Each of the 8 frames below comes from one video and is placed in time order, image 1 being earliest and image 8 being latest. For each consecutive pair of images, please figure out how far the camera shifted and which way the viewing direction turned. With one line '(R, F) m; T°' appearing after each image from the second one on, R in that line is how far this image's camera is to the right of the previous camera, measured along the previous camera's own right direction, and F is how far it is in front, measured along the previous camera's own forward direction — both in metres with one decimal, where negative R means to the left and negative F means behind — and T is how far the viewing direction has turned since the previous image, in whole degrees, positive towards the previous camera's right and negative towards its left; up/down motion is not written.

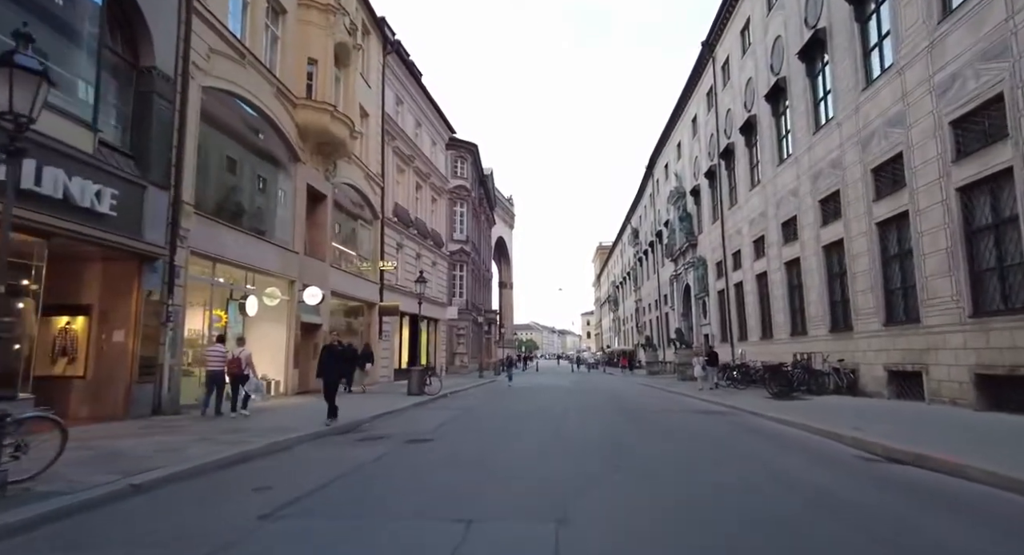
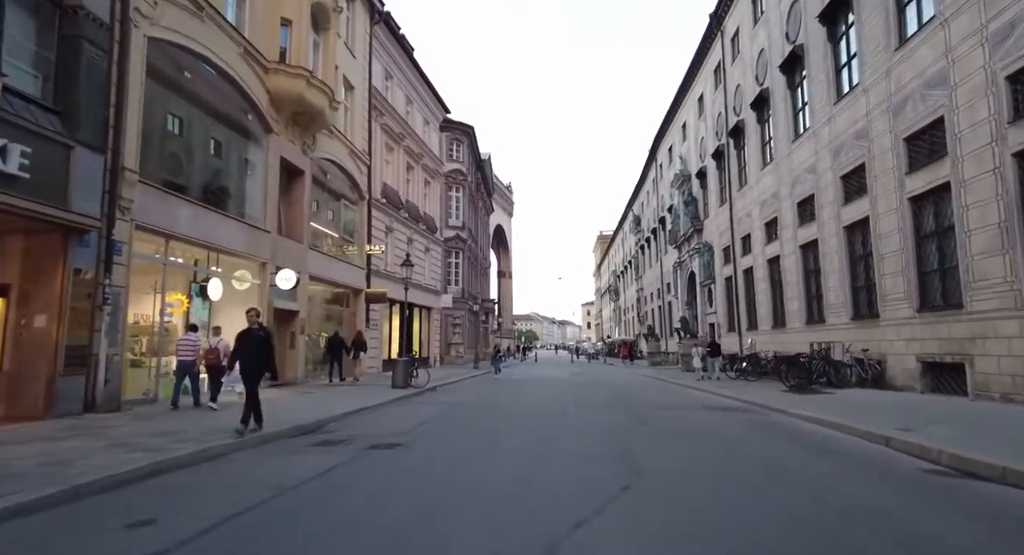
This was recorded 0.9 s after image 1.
(+0.2, +1.5) m; 0°
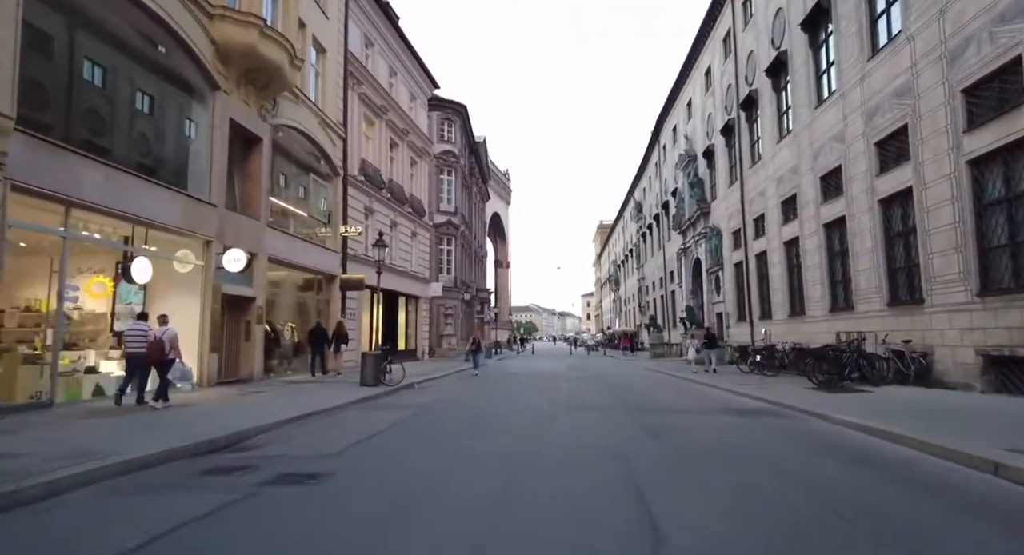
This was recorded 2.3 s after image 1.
(+0.4, +2.2) m; 0°
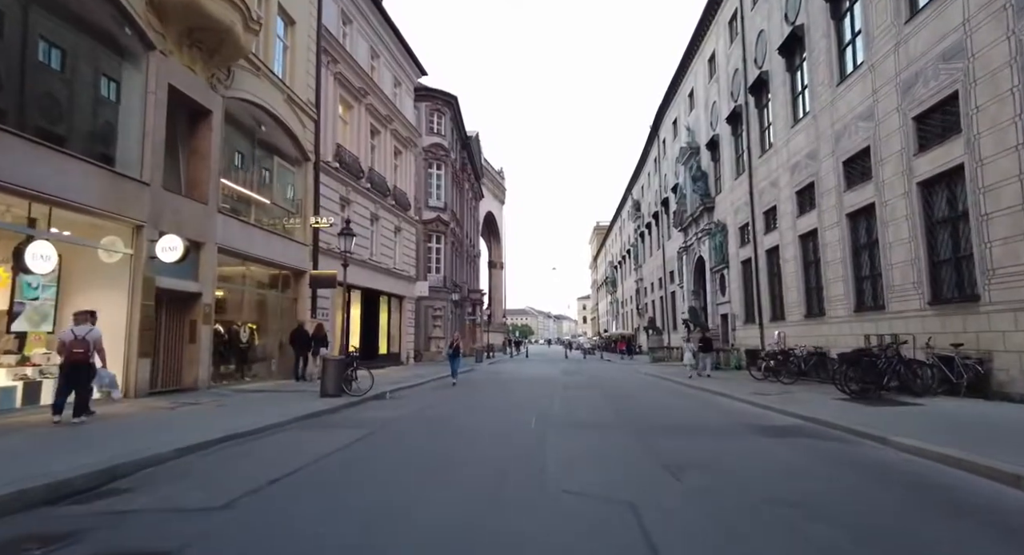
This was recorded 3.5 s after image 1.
(+0.3, +2.0) m; 0°
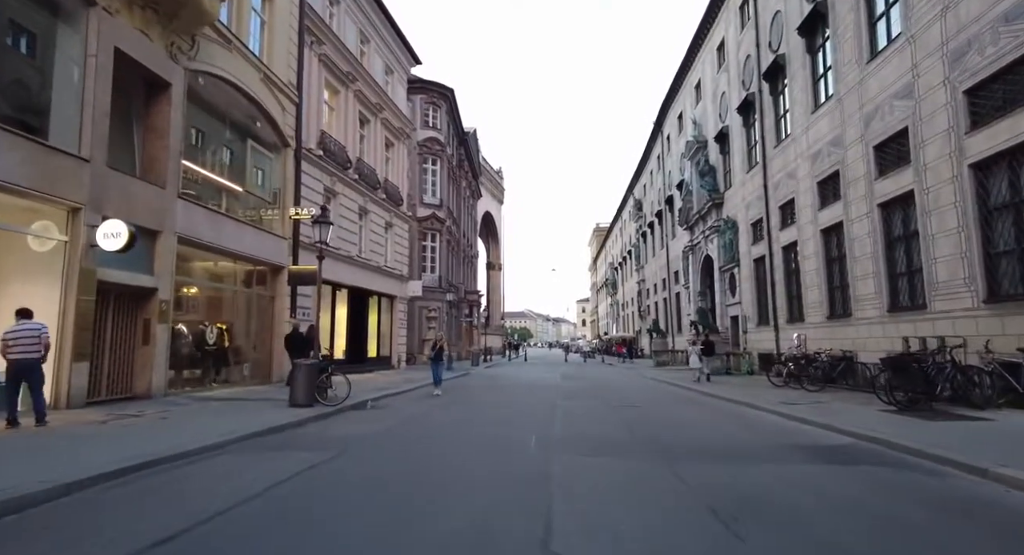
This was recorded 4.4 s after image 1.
(0.0, +1.6) m; 0°
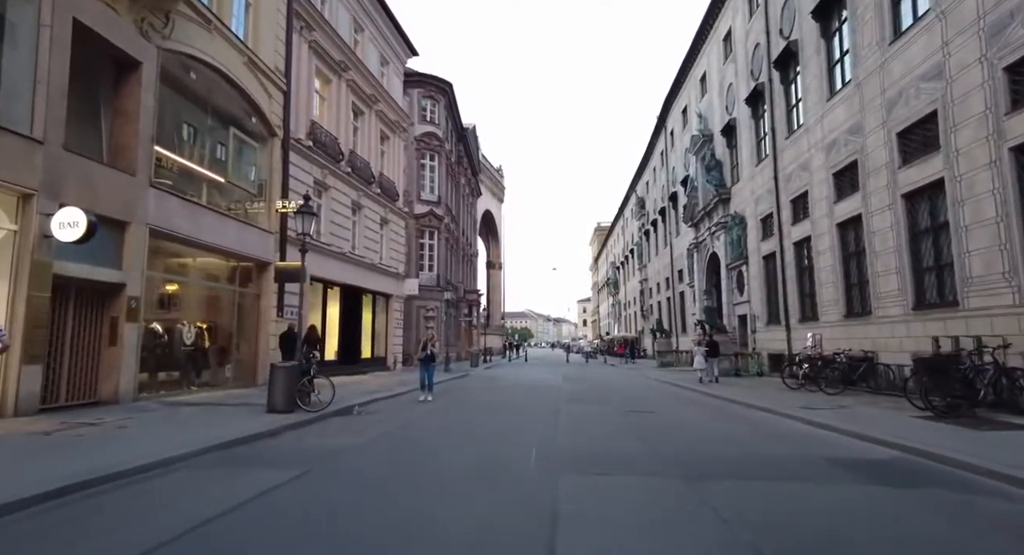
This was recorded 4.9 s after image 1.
(0.0, +1.0) m; 0°
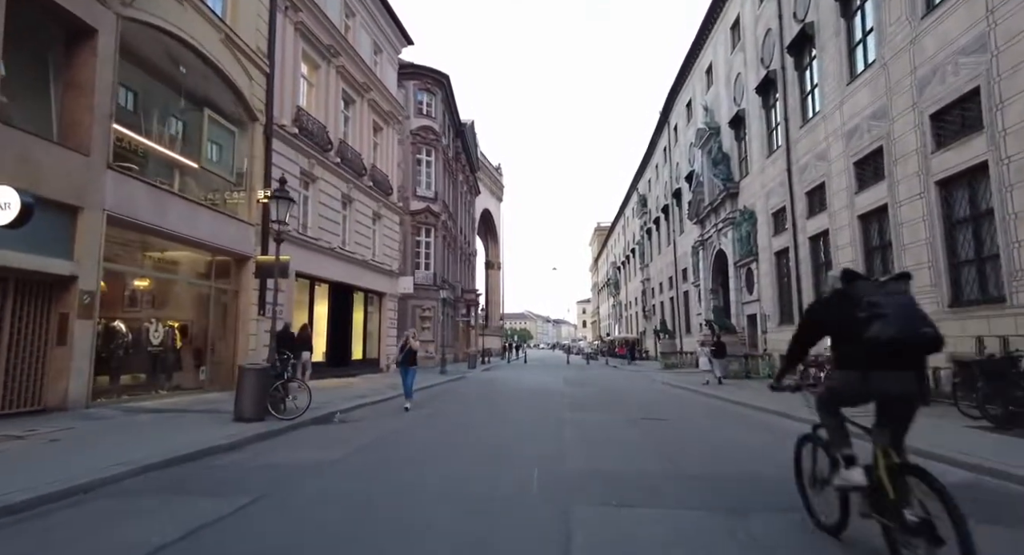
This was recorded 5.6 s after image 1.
(0.0, +1.2) m; 0°
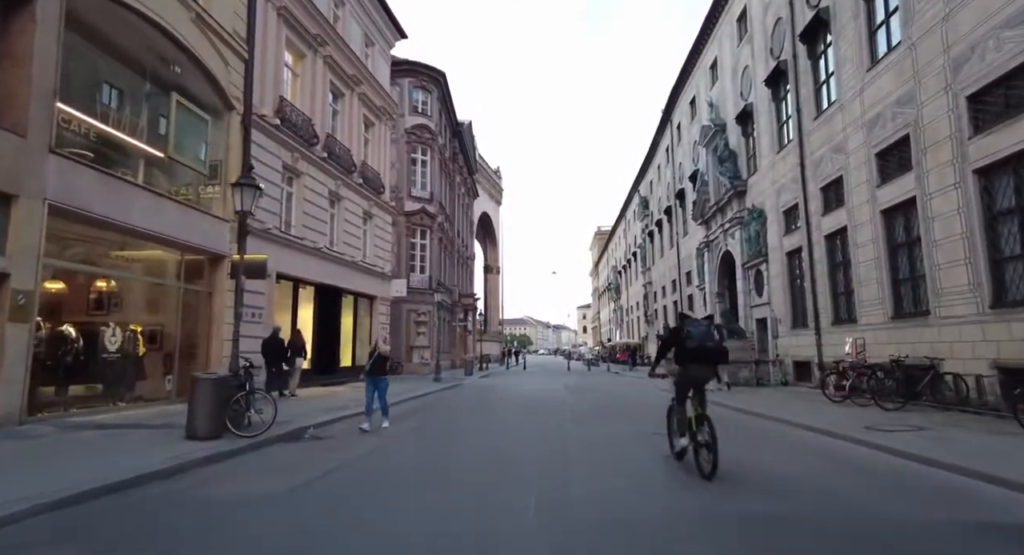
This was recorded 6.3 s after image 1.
(+0.1, +1.2) m; 0°
